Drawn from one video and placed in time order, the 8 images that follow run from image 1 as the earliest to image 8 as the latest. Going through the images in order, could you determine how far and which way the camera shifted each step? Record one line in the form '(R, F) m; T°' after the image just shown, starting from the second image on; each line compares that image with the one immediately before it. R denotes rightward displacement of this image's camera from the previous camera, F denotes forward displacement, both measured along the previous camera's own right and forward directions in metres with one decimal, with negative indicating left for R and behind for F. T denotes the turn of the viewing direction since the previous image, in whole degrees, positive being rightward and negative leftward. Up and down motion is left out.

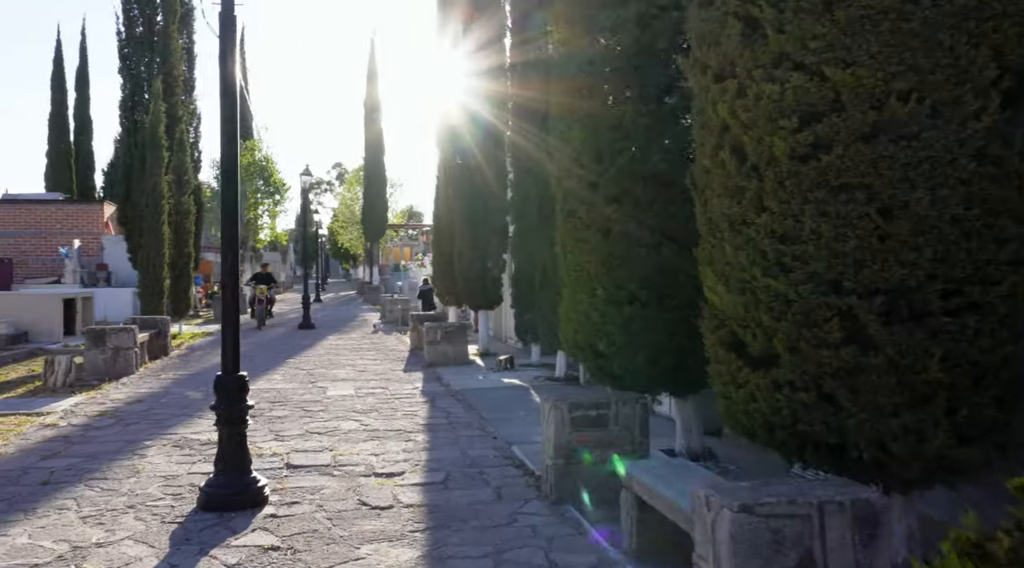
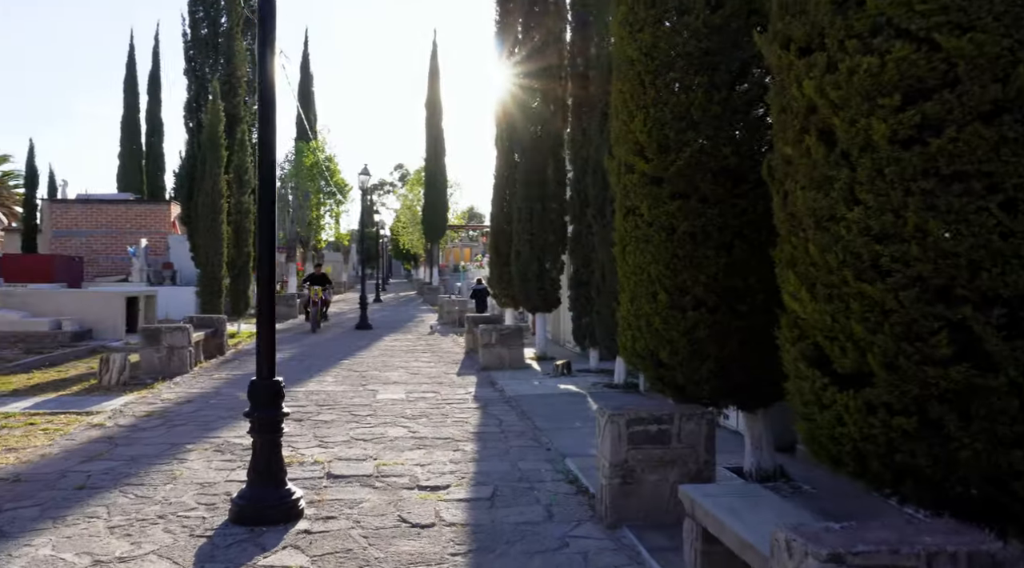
(0.0, +0.5) m; -4°
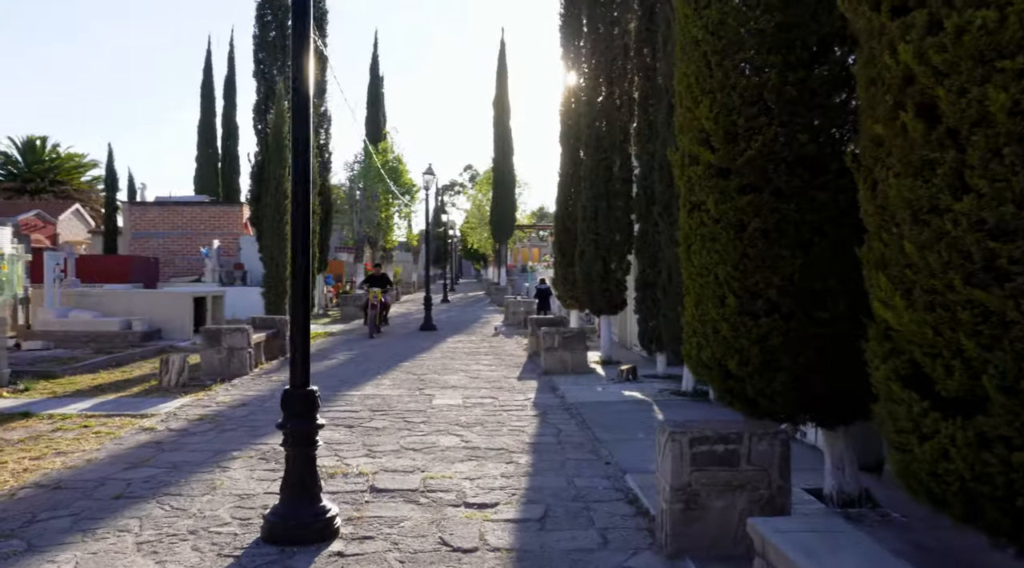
(+0.1, +0.5) m; -5°
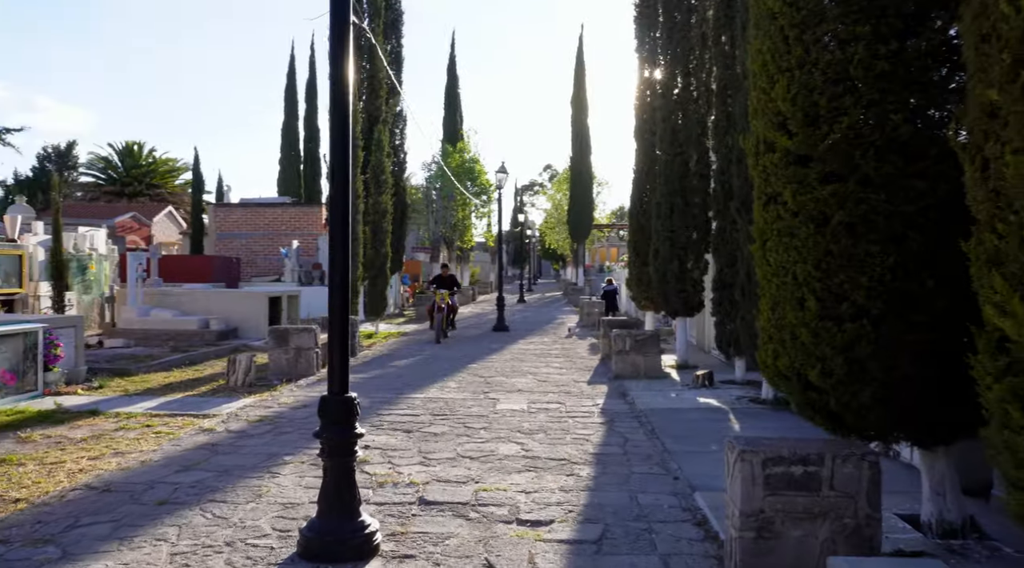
(+0.2, +0.4) m; -5°
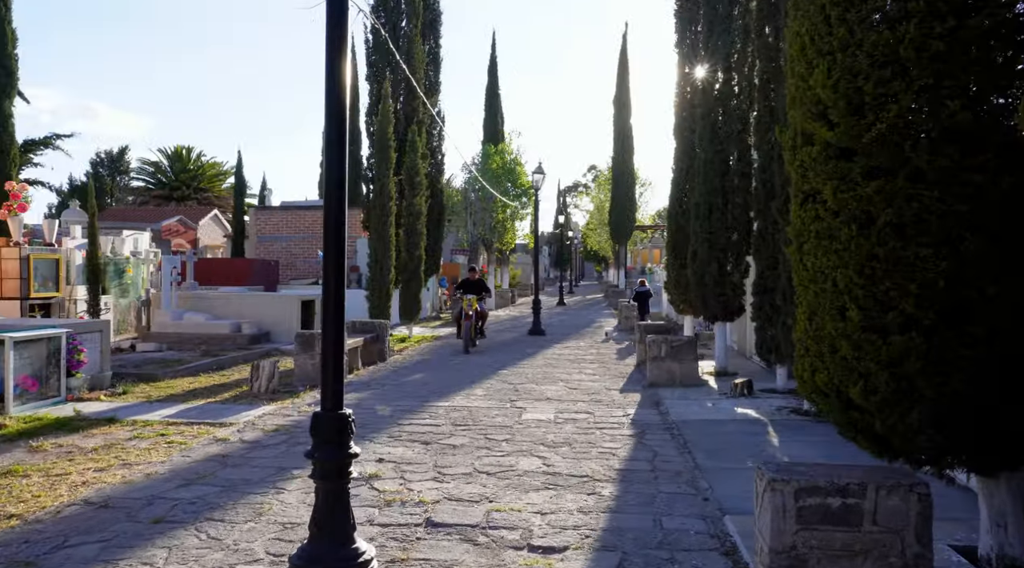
(+0.2, +0.4) m; -3°
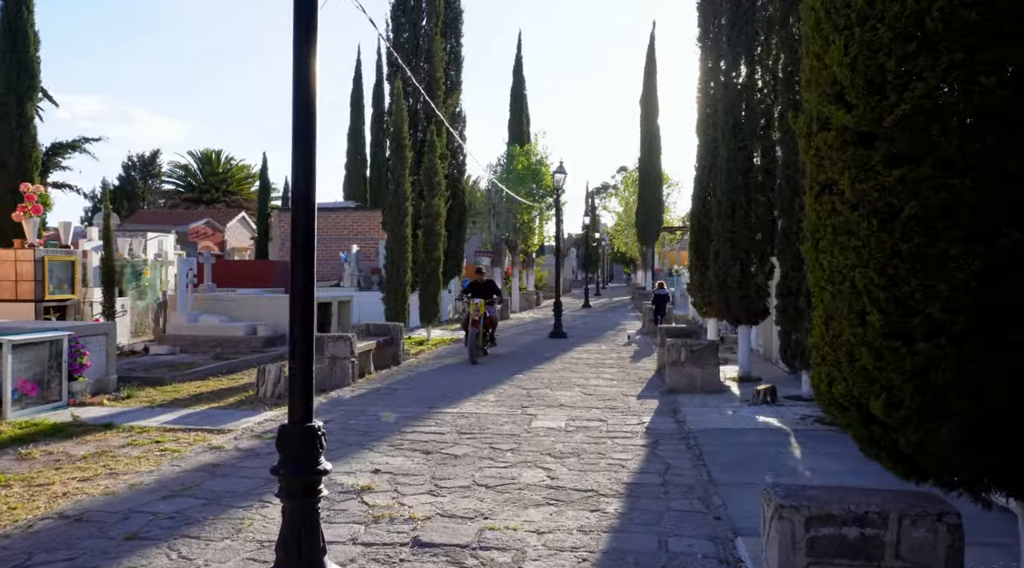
(+0.2, +0.4) m; -2°
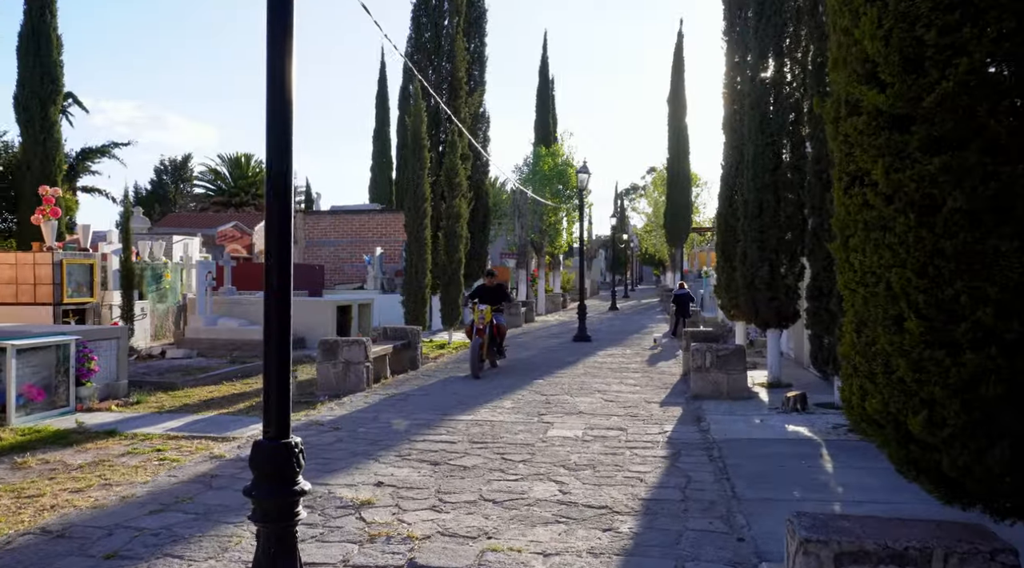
(+0.2, +0.4) m; -2°
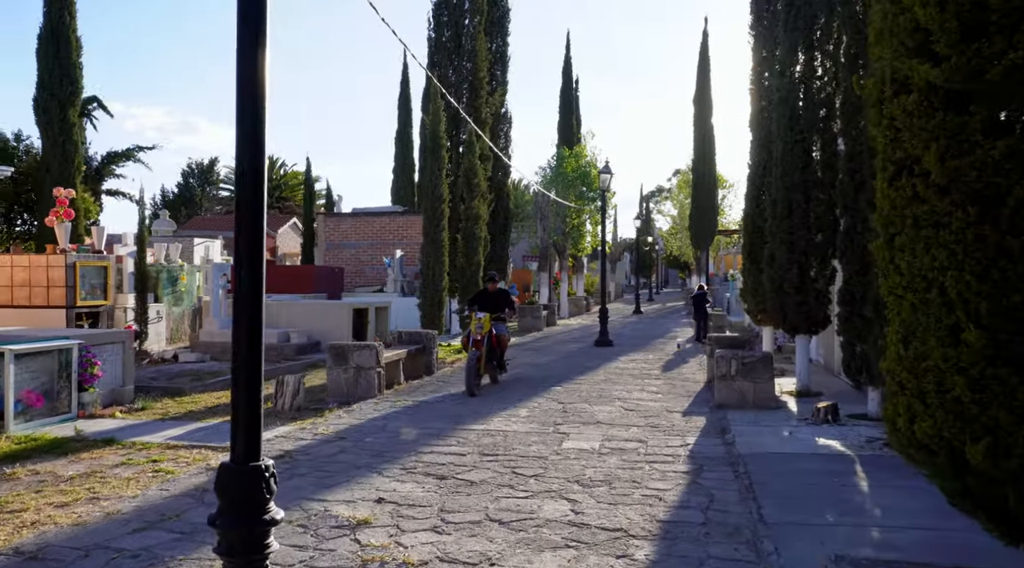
(+0.1, +0.4) m; -2°
